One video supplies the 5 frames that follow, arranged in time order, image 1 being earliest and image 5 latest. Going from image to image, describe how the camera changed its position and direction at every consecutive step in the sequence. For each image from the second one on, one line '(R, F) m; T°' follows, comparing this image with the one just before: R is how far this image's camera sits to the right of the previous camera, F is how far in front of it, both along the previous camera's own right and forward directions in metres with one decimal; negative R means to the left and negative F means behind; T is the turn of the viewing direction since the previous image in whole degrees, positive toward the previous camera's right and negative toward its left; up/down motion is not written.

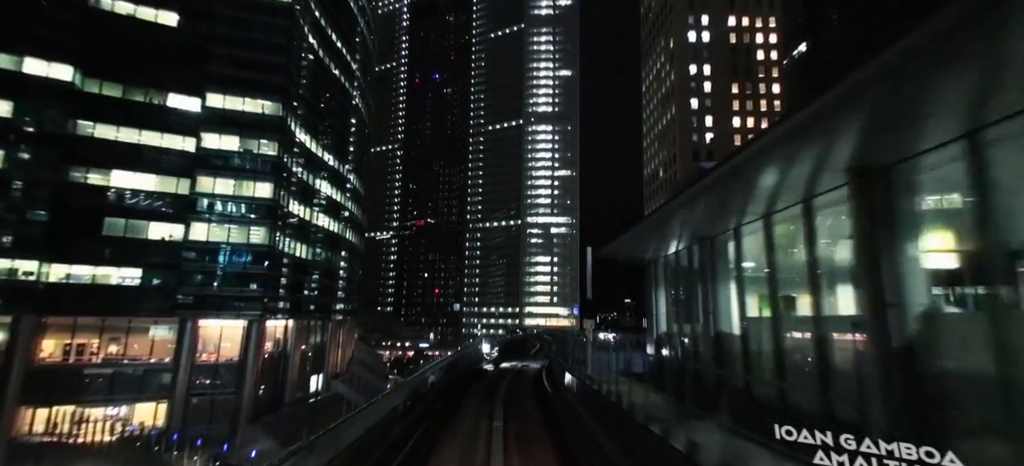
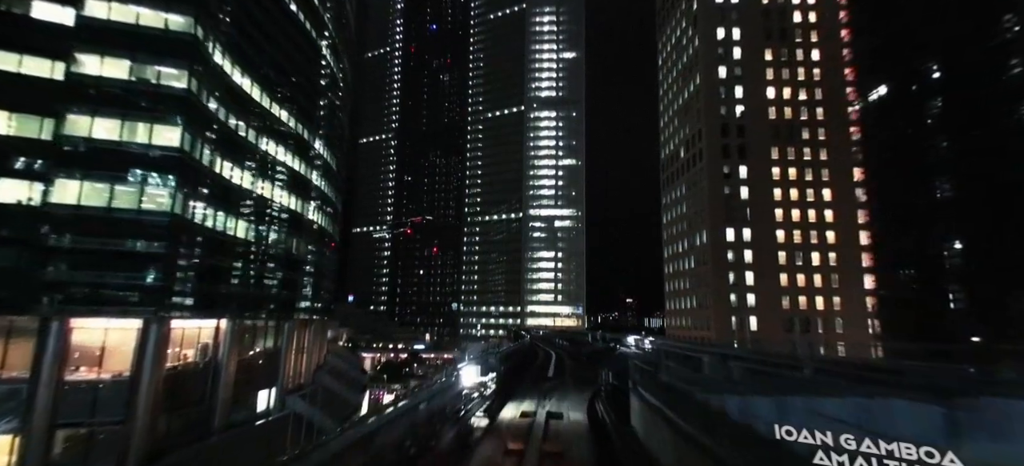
(-0.2, +9.9) m; 0°
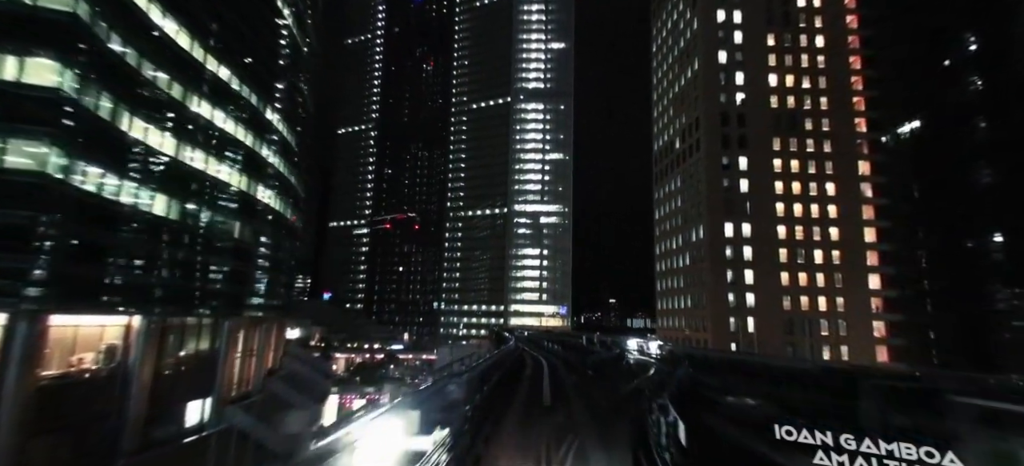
(+0.1, +5.2) m; +2°
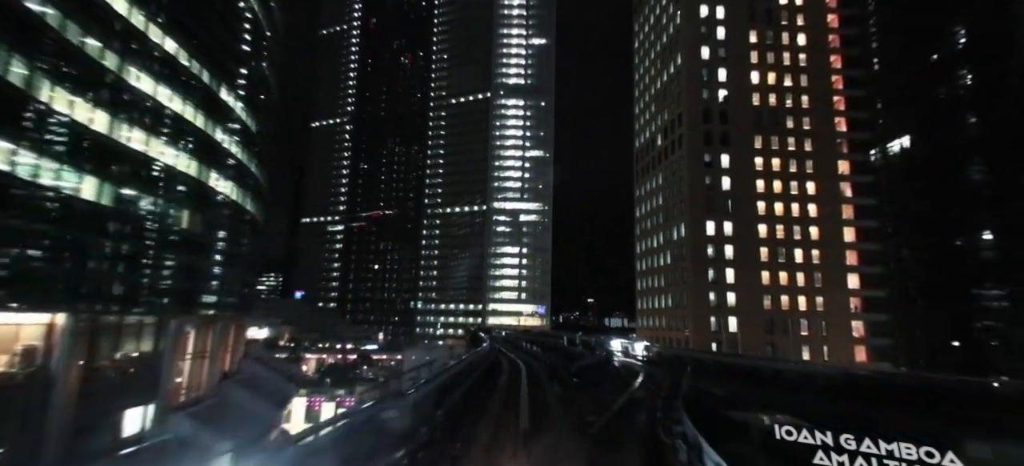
(+0.2, +2.1) m; +2°
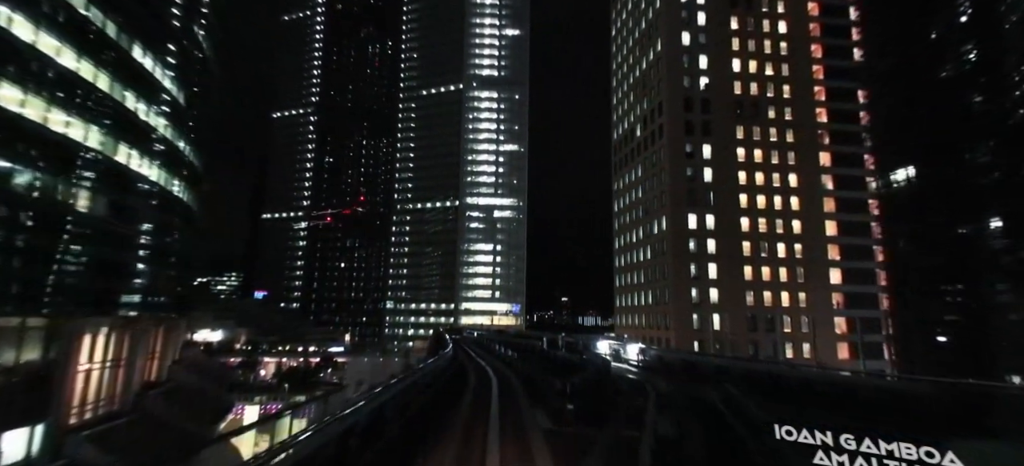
(+0.2, +3.9) m; +3°
